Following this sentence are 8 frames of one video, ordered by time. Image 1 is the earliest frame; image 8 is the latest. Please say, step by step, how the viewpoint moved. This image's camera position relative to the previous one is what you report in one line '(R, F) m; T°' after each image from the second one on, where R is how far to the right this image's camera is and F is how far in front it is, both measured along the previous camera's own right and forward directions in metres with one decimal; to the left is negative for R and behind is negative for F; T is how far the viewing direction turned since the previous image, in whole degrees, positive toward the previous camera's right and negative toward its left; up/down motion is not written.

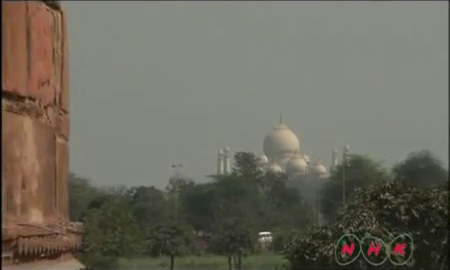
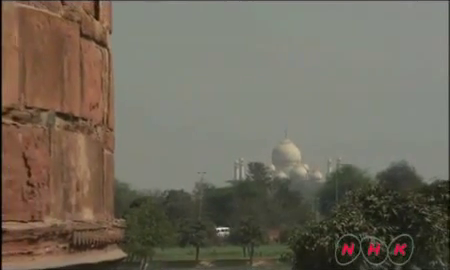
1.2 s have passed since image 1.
(0.0, -0.5) m; 0°
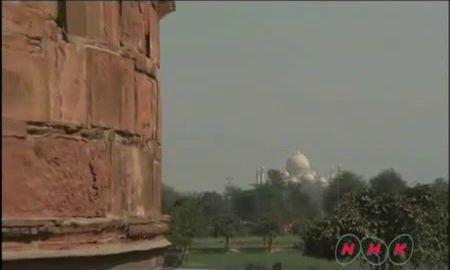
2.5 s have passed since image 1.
(0.0, -0.7) m; -1°
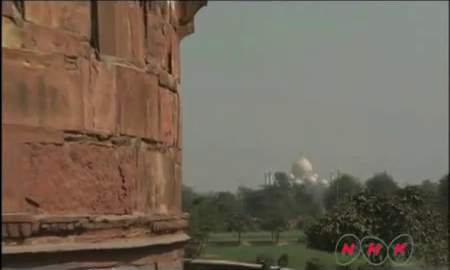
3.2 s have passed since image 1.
(0.0, -0.4) m; -1°
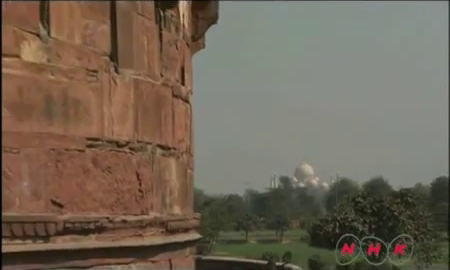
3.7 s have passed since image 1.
(0.0, -0.3) m; 0°
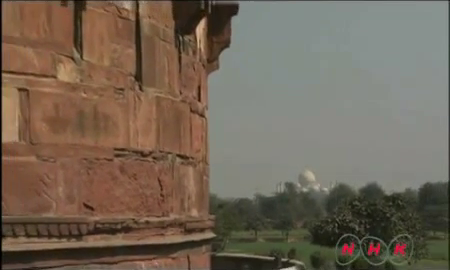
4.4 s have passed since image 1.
(0.0, -0.5) m; 0°
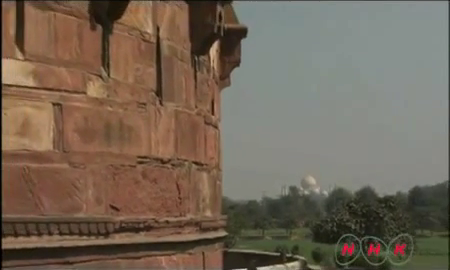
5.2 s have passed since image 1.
(0.0, -0.6) m; 0°
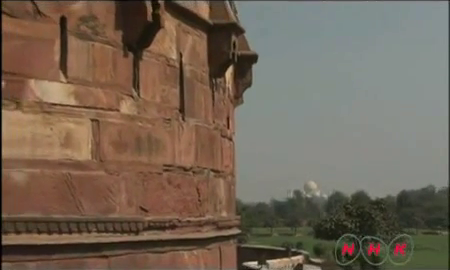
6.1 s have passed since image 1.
(0.0, -0.8) m; -1°
